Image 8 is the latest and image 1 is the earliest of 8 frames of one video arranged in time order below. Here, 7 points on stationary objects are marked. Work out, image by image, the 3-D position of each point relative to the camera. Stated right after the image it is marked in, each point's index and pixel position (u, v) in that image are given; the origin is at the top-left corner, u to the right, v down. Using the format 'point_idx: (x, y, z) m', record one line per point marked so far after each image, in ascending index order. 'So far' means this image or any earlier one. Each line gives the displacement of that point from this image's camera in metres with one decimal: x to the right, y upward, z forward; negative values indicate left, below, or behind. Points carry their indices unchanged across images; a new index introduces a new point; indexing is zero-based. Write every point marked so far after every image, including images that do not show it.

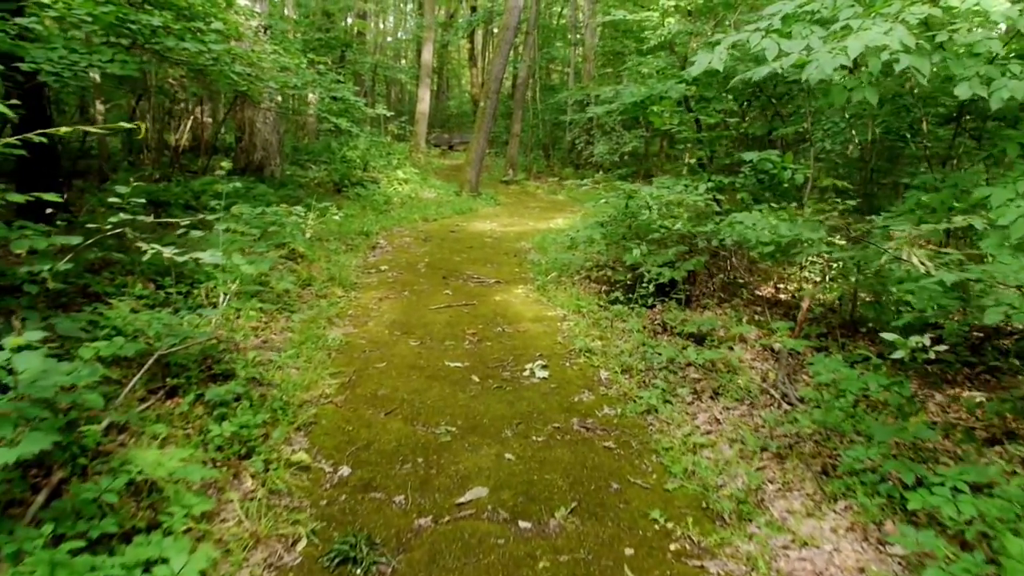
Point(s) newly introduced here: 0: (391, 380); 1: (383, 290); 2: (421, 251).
0: (-0.6, -0.4, +3.7) m
1: (-0.9, 0.0, +5.6) m
2: (-0.8, +0.3, +7.3) m
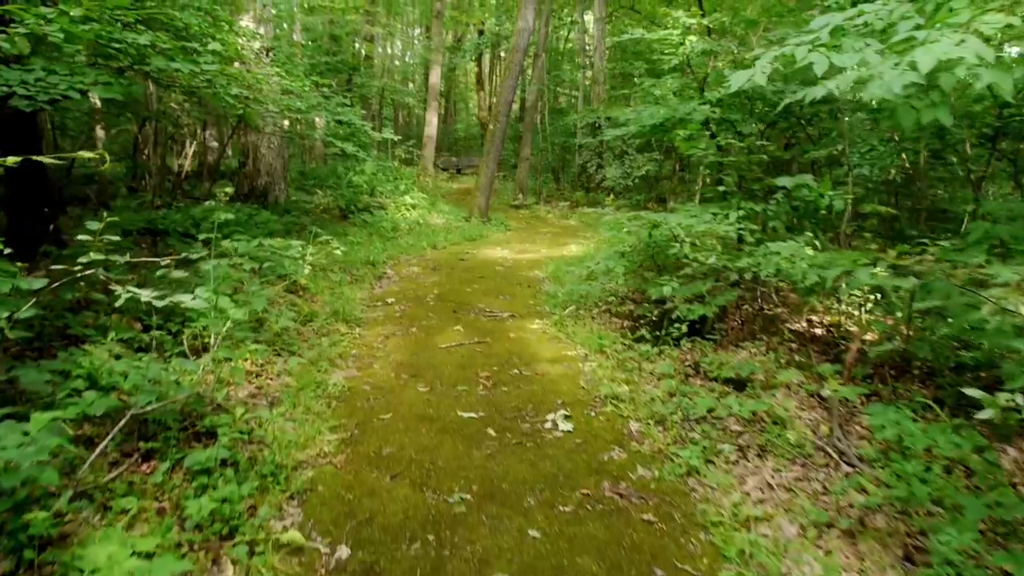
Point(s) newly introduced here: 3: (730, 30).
0: (-0.5, -0.6, +3.3) m
1: (-0.8, -0.3, +5.3) m
2: (-0.7, +0.1, +6.9) m
3: (+1.9, +2.2, +6.8) m
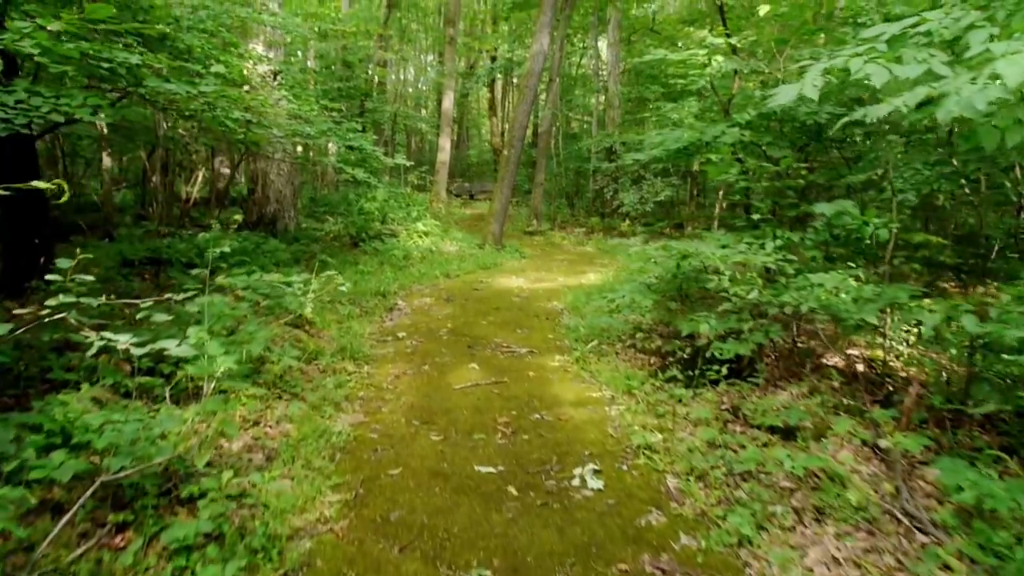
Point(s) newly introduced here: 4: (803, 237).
0: (-0.4, -0.8, +2.9) m
1: (-0.7, -0.5, +4.9) m
2: (-0.6, -0.2, +6.6) m
3: (+2.0, +2.0, +6.5) m
4: (+1.7, +0.3, +4.7) m
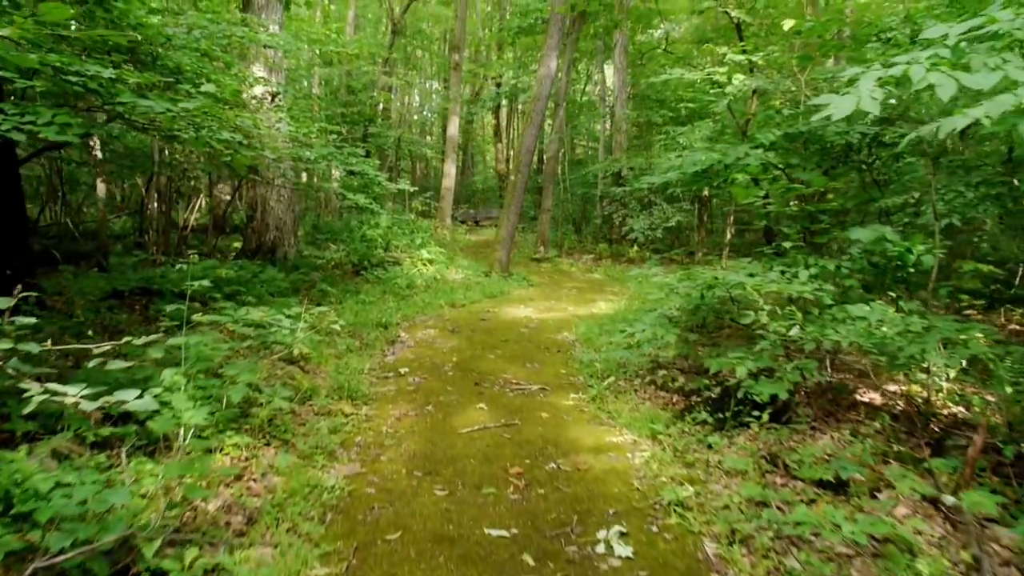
0: (-0.3, -0.9, +2.5) m
1: (-0.6, -0.7, +4.6) m
2: (-0.5, -0.5, +6.2) m
3: (+2.1, +1.7, +6.2) m
4: (+1.8, +0.1, +4.3) m
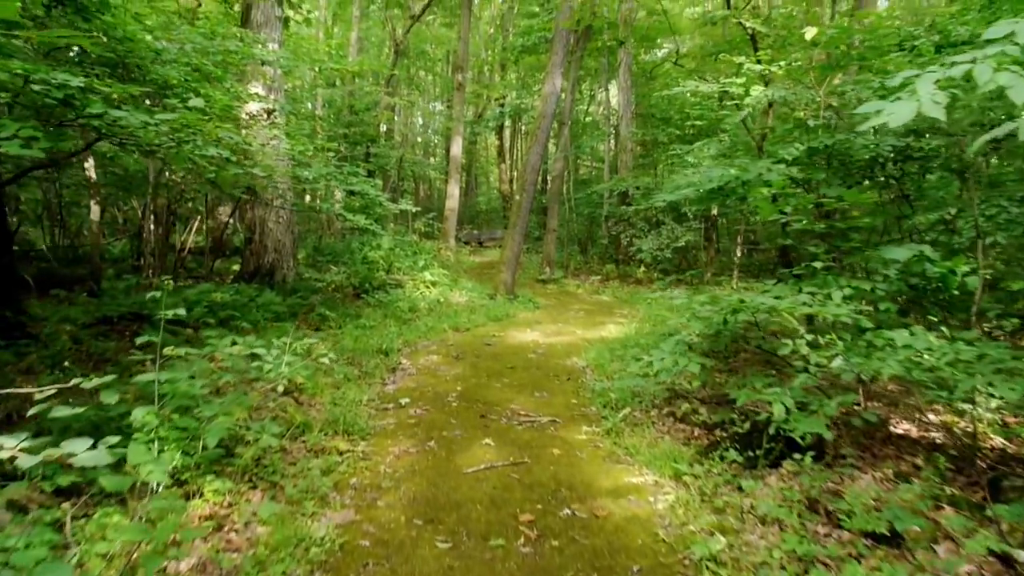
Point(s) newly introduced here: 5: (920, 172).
0: (-0.3, -1.0, +2.2) m
1: (-0.6, -0.8, +4.2) m
2: (-0.5, -0.6, +5.9) m
3: (+2.1, +1.6, +5.9) m
4: (+1.8, 0.0, +4.0) m
5: (+2.5, +0.7, +4.8) m
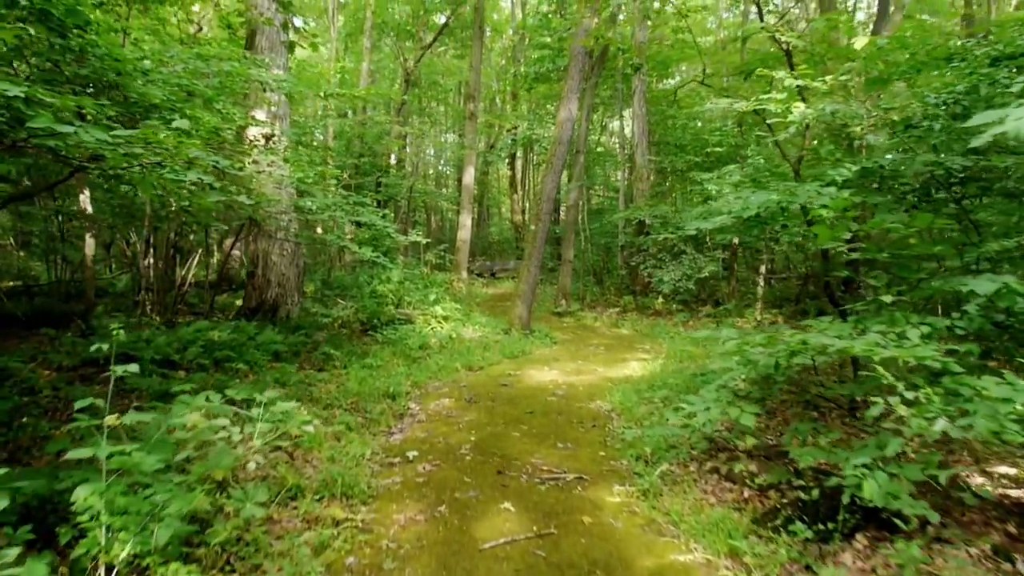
0: (-0.2, -1.1, +1.6) m
1: (-0.5, -1.0, +3.7) m
2: (-0.3, -0.9, +5.4) m
3: (+2.3, +1.3, +5.4) m
4: (+1.9, -0.2, +3.4) m
5: (+2.6, +0.5, +4.2) m
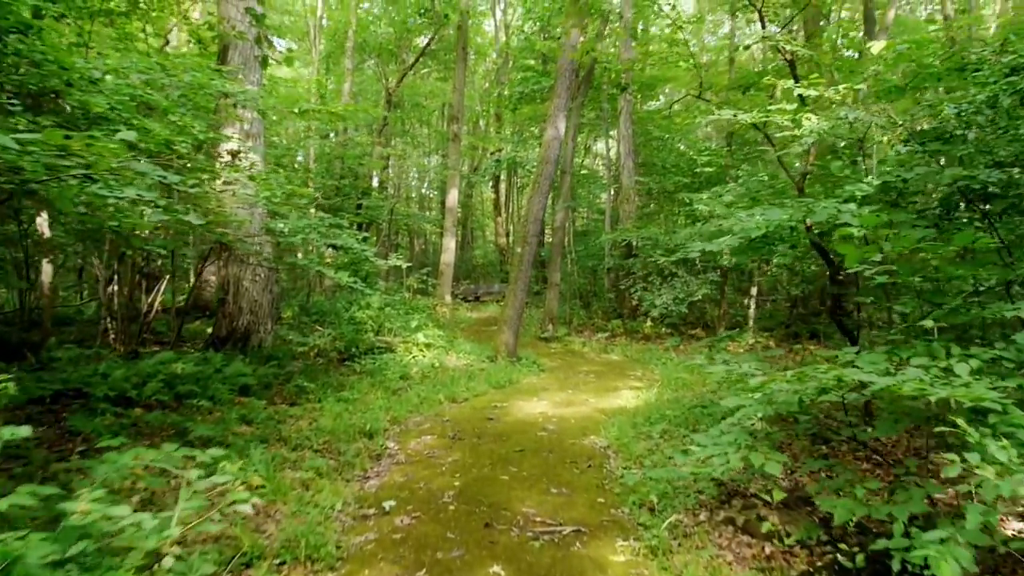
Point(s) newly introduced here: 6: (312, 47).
0: (-0.2, -1.2, +1.2) m
1: (-0.5, -1.1, +3.2) m
2: (-0.4, -1.1, +4.9) m
3: (+2.2, +1.2, +5.0) m
4: (+1.9, -0.3, +3.0) m
5: (+2.5, +0.4, +3.9) m
6: (-5.0, +6.1, +19.7) m
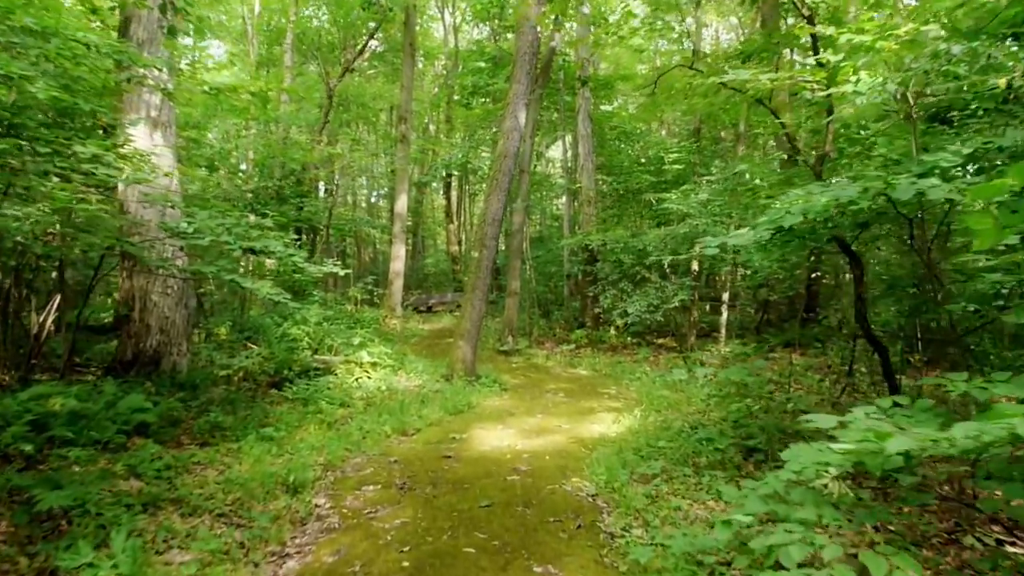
0: (-0.2, -1.2, 0.0) m
1: (-0.6, -1.2, +2.1) m
2: (-0.6, -1.1, +3.7) m
3: (+2.0, +1.2, +4.1) m
4: (+1.8, -0.3, +2.0) m
5: (+2.4, +0.4, +2.9) m
6: (-6.2, +5.8, +18.3) m
